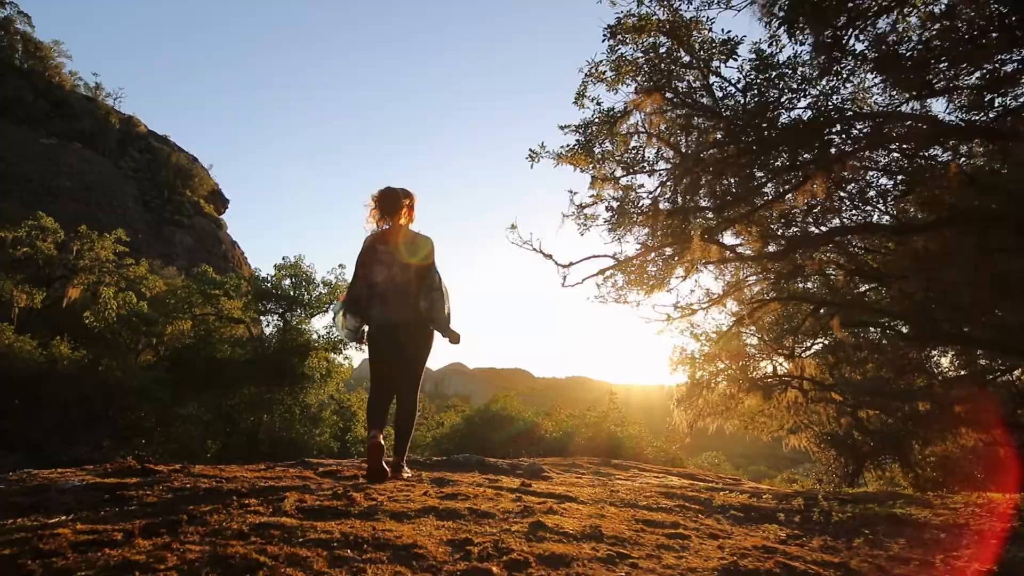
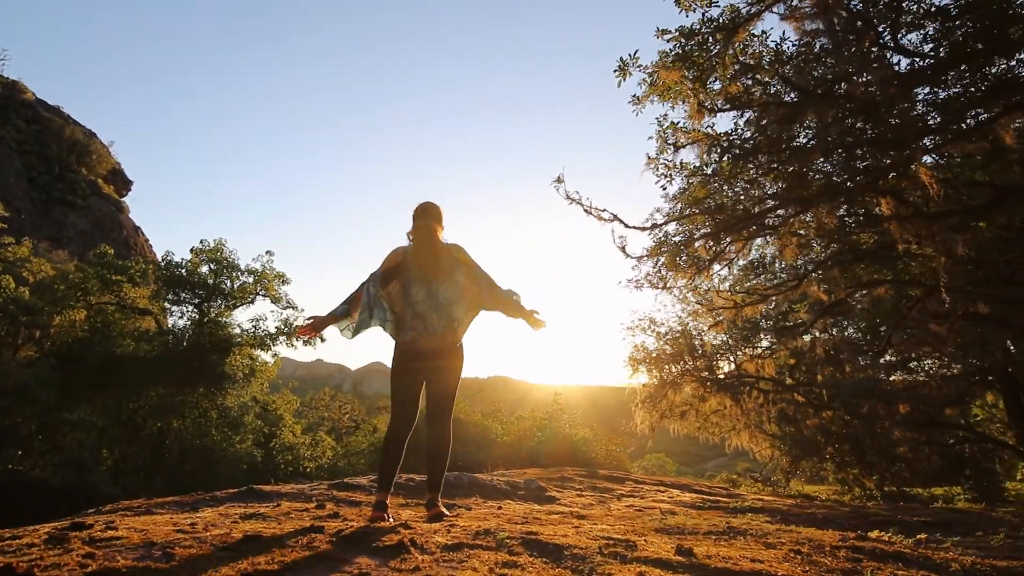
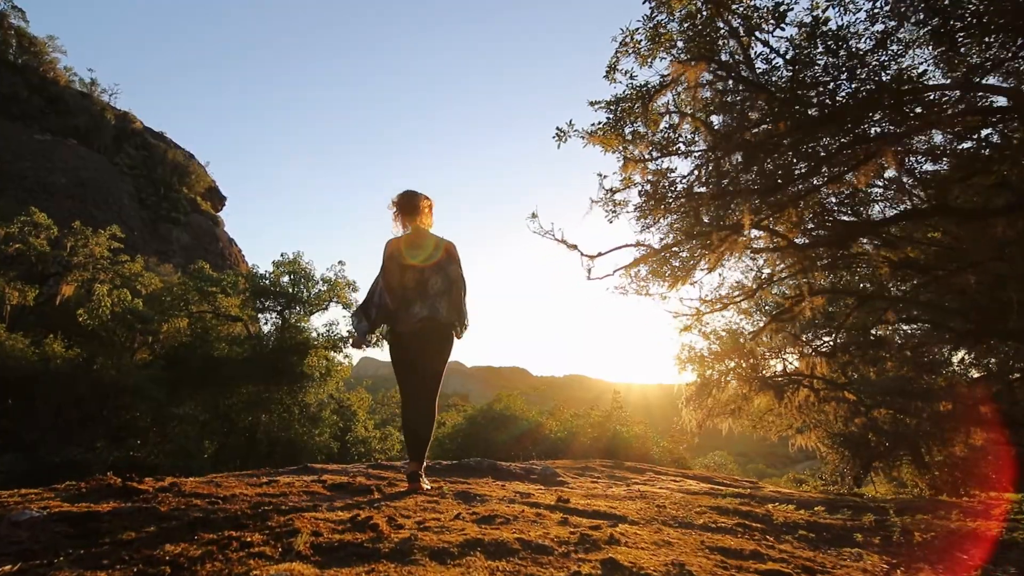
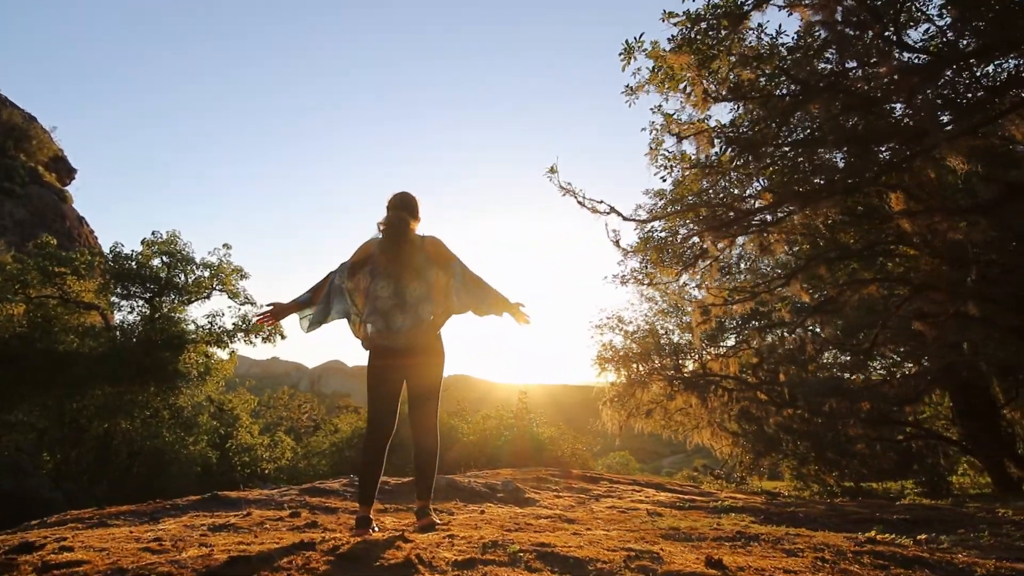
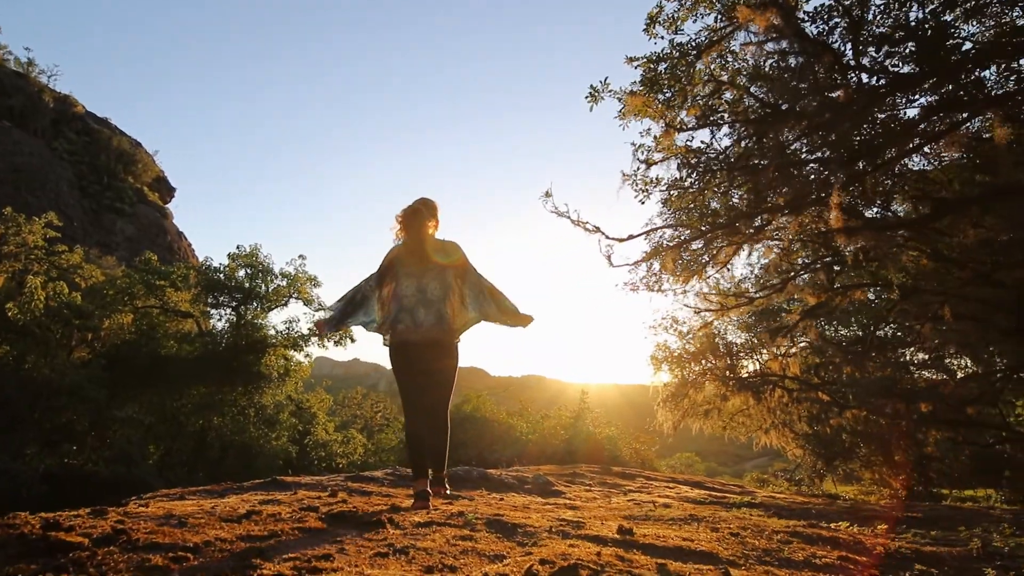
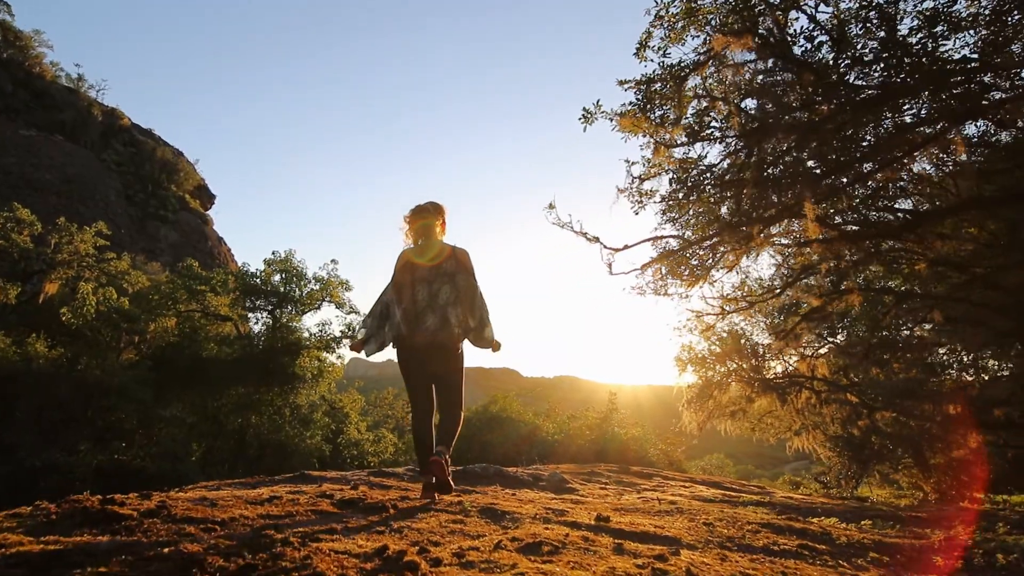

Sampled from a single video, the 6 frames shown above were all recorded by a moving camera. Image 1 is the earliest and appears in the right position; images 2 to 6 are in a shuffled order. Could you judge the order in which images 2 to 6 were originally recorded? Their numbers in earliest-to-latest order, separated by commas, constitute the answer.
3, 6, 5, 2, 4
